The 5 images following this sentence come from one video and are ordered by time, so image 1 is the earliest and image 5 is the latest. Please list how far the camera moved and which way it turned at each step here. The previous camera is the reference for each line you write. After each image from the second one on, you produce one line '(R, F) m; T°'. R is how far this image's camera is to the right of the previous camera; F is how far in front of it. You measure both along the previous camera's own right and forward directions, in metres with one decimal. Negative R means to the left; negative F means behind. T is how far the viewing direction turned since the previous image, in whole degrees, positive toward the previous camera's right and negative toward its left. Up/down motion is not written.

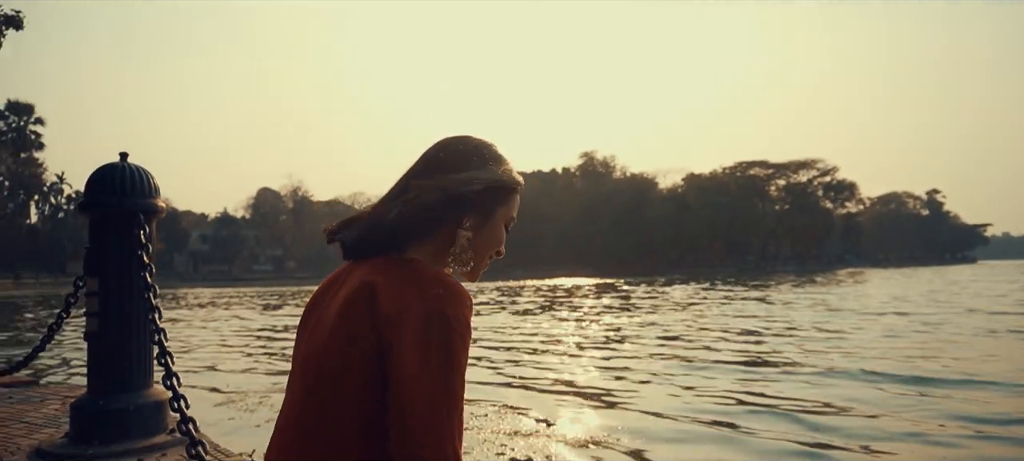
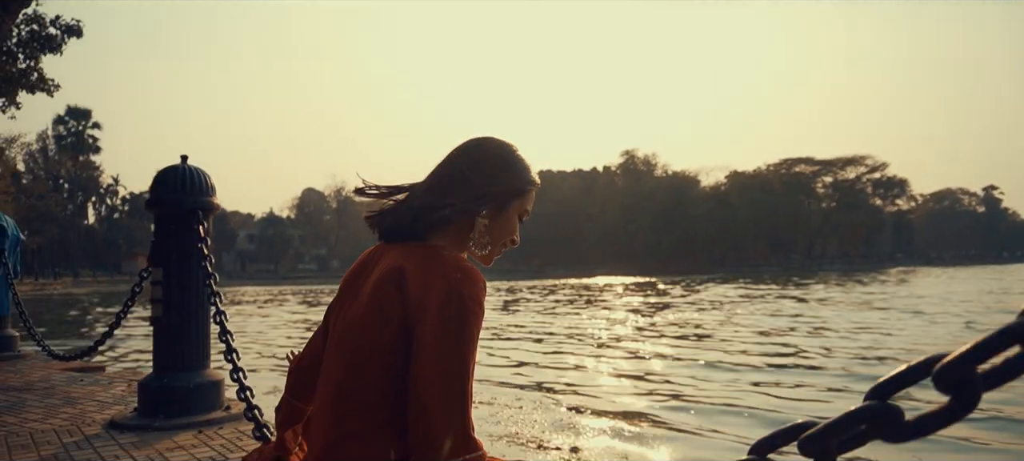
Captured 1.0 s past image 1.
(+0.1, -0.4) m; -3°
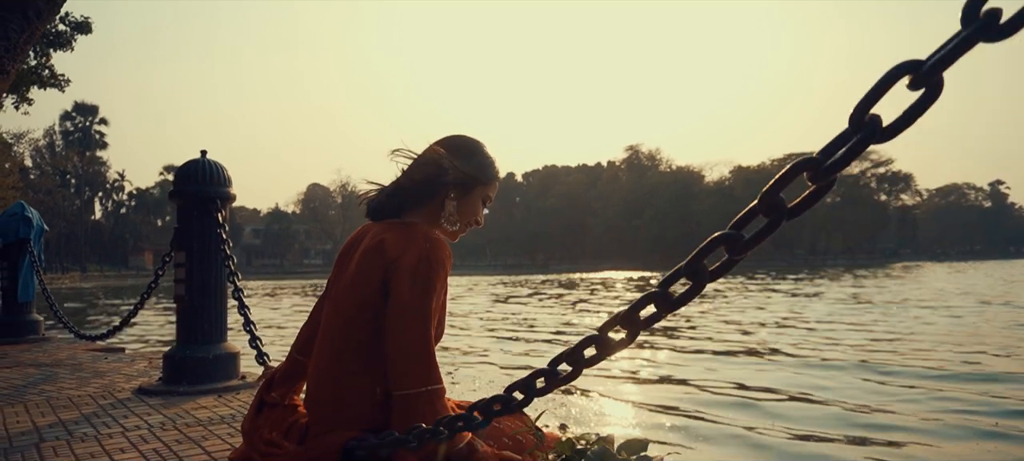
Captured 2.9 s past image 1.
(+0.1, -0.6) m; 0°
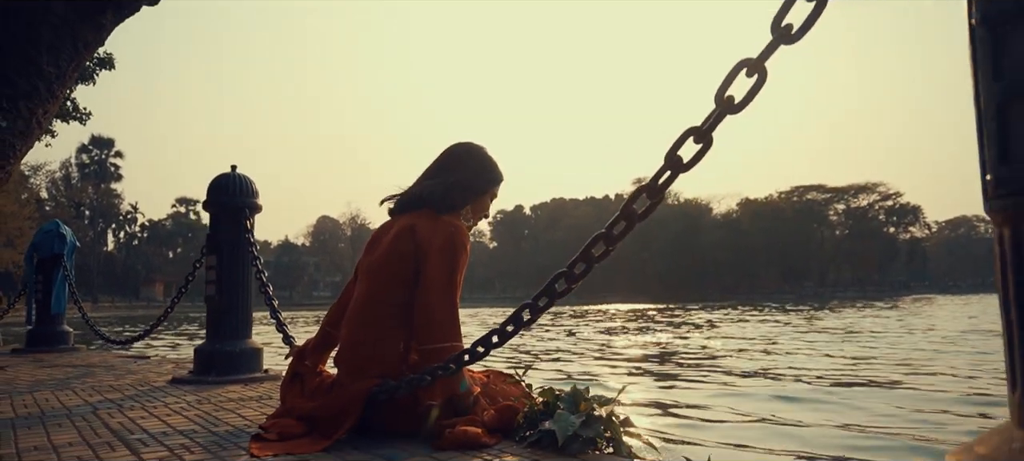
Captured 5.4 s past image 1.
(+0.1, -0.6) m; -1°
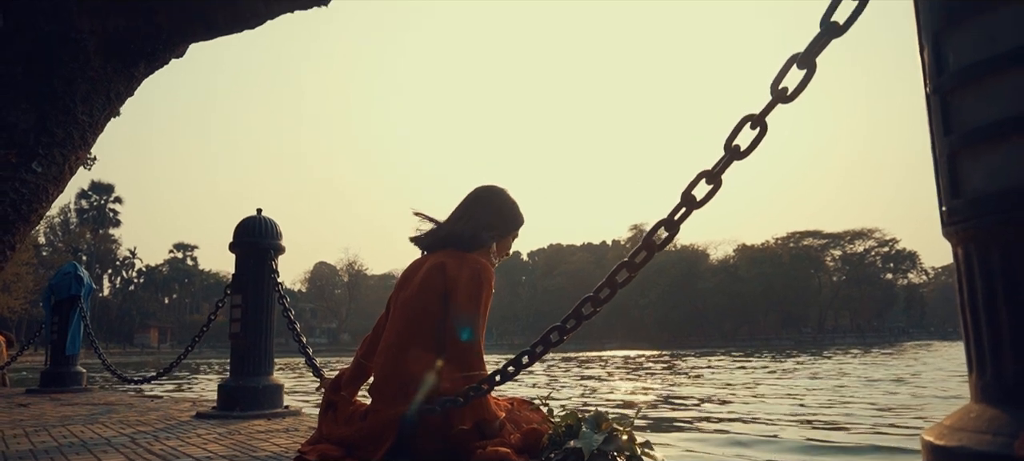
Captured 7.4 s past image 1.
(-0.1, -0.3) m; 0°
